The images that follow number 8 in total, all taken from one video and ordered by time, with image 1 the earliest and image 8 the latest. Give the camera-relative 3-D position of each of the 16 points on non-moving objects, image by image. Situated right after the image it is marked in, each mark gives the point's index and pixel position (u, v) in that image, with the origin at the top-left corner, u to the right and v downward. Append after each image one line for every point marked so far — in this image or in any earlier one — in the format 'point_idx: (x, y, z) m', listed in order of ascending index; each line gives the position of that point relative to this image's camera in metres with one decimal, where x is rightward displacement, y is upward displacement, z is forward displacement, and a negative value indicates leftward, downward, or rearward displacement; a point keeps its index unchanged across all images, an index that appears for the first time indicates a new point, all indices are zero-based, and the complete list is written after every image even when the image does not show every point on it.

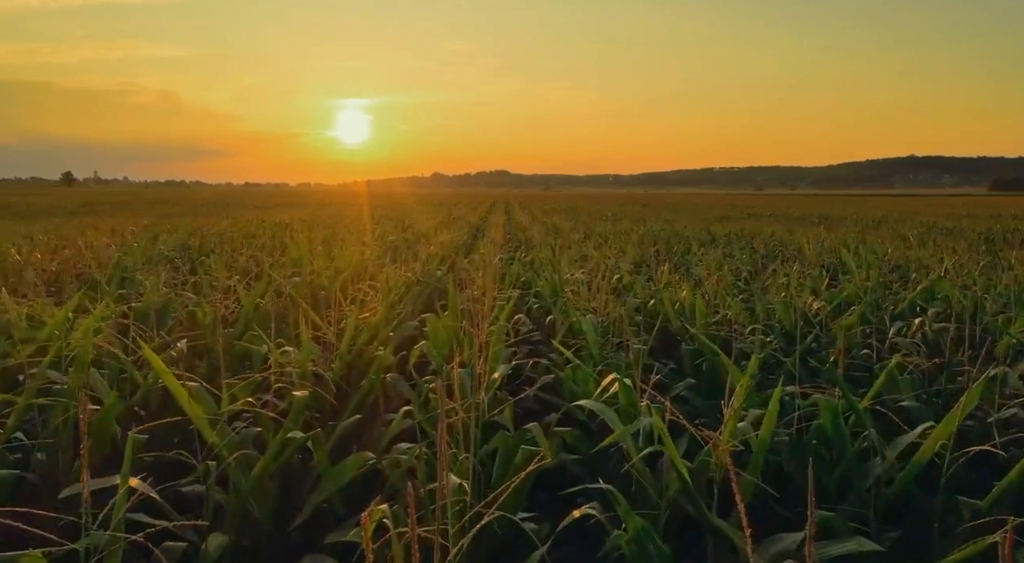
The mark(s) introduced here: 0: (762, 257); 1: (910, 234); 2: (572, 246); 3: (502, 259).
0: (+2.9, +0.2, +8.0) m
1: (+7.9, +1.0, +13.7) m
2: (+0.8, +0.4, +8.9) m
3: (-0.1, +0.2, +7.0) m
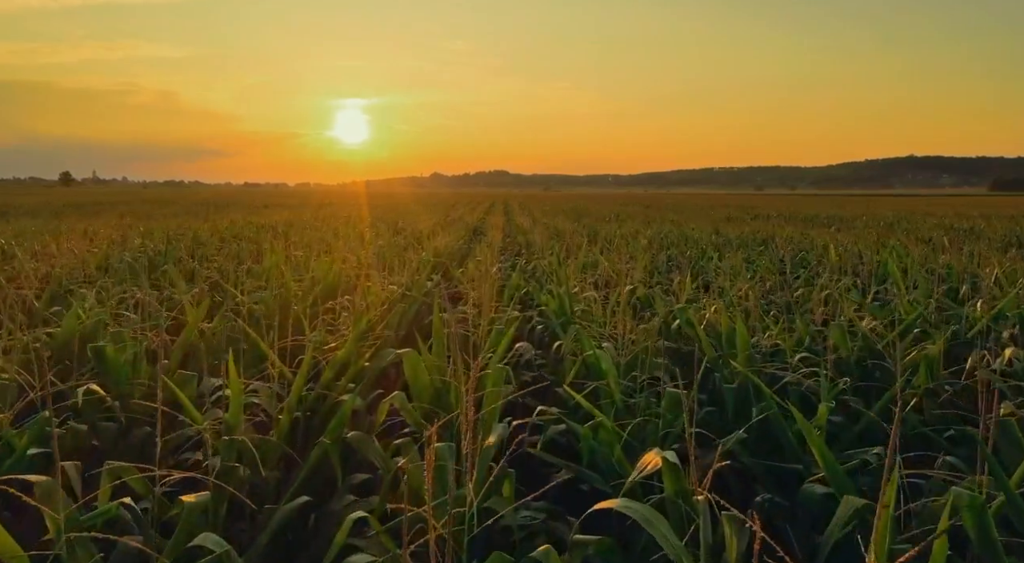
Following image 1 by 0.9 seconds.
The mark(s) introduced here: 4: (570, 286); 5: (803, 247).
0: (+2.9, +0.1, +7.3) m
1: (+7.9, +0.9, +13.0) m
2: (+0.8, +0.3, +8.2) m
3: (-0.1, +0.1, +6.3) m
4: (+0.4, 0.0, +4.5) m
5: (+4.4, +0.5, +10.2) m
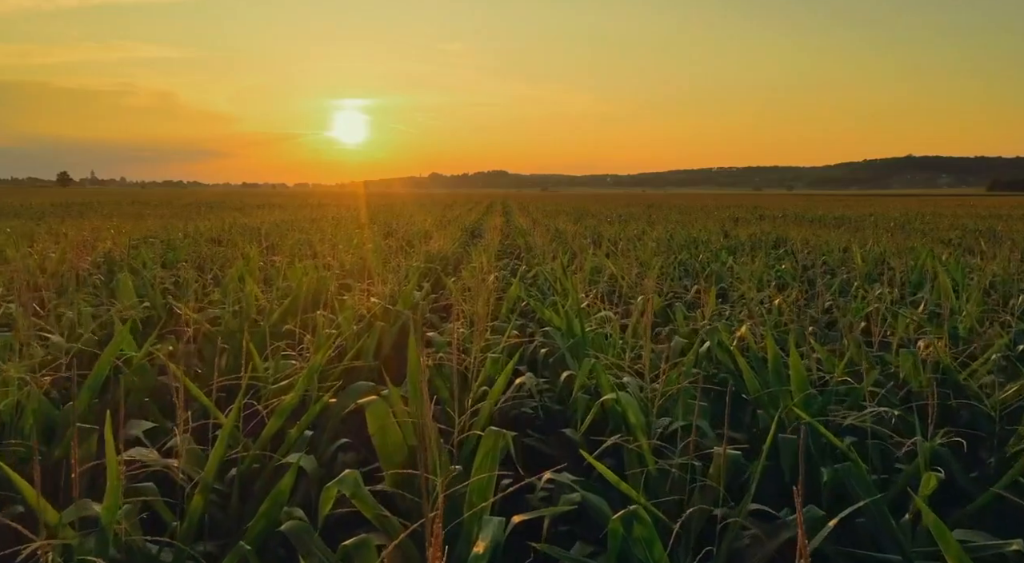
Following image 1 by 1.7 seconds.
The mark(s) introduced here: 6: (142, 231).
0: (+2.9, +0.1, +6.7) m
1: (+7.9, +0.8, +12.4) m
2: (+0.8, +0.3, +7.6) m
3: (-0.1, 0.0, +5.7) m
4: (+0.4, -0.1, +3.9) m
5: (+4.3, +0.5, +9.6) m
6: (-6.4, +0.9, +11.6) m
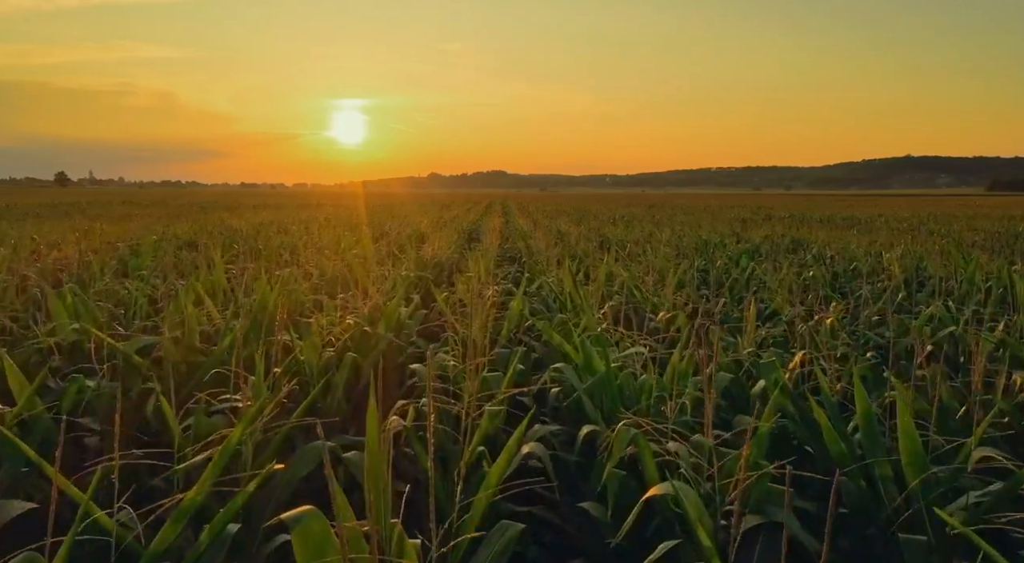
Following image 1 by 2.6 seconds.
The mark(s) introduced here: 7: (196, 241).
0: (+2.9, 0.0, +6.1) m
1: (+7.9, +0.7, +11.8) m
2: (+0.8, +0.2, +6.9) m
3: (-0.1, 0.0, +5.1) m
4: (+0.4, -0.2, +3.3) m
5: (+4.4, +0.4, +8.9) m
6: (-6.4, +0.8, +11.0) m
7: (-3.9, +0.5, +8.3) m
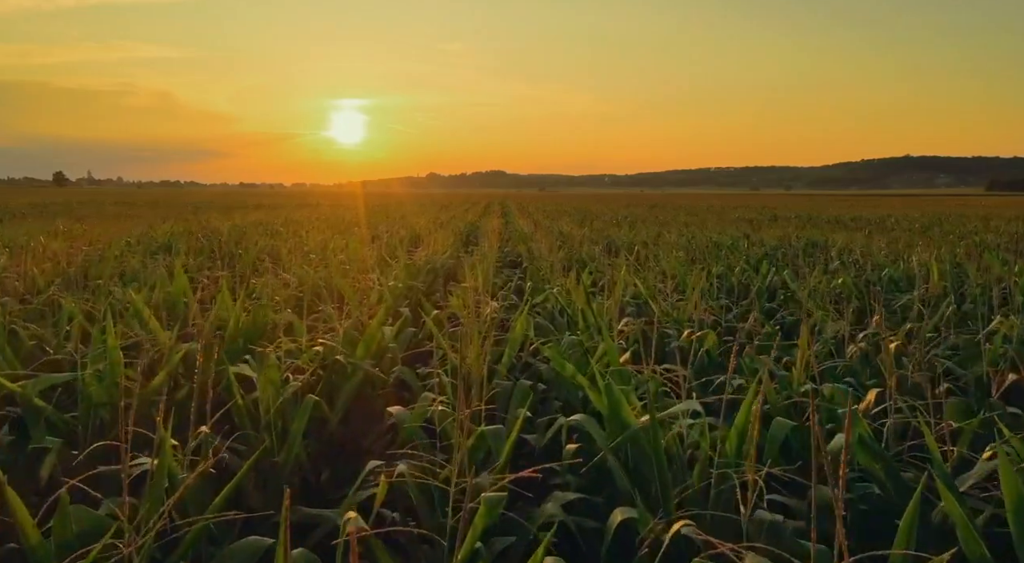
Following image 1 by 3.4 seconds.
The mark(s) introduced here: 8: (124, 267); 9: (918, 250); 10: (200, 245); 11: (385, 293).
0: (+3.0, -0.1, +5.5) m
1: (+7.9, +0.6, +11.2) m
2: (+0.8, +0.1, +6.4) m
3: (-0.1, -0.1, +4.5) m
4: (+0.4, -0.3, +2.7) m
5: (+4.4, +0.3, +8.3) m
6: (-6.4, +0.7, +10.4) m
7: (-3.9, +0.4, +7.7) m
8: (-3.1, +0.1, +5.2) m
9: (+6.0, +0.4, +9.7) m
10: (-3.4, +0.4, +7.3) m
11: (-0.8, -0.1, +4.4) m
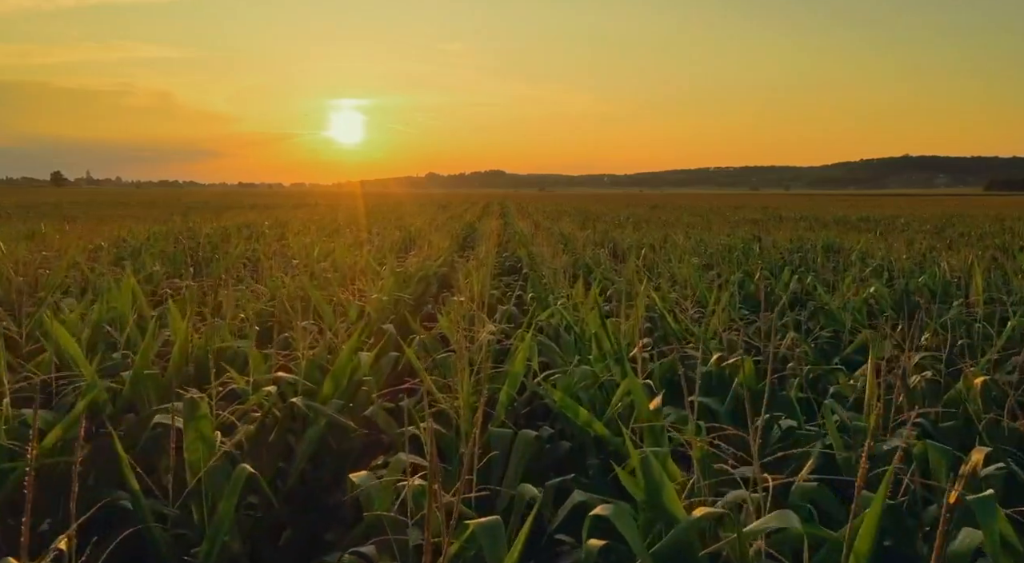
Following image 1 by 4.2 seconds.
0: (+3.0, -0.2, +4.9) m
1: (+7.9, +0.6, +10.6) m
2: (+0.8, 0.0, +5.8) m
3: (-0.1, -0.2, +3.9) m
4: (+0.4, -0.3, +2.1) m
5: (+4.4, +0.2, +7.8) m
6: (-6.4, +0.7, +9.8) m
7: (-3.9, +0.4, +7.2) m
8: (-3.1, 0.0, +4.7) m
9: (+6.0, +0.4, +9.1) m
10: (-3.4, +0.3, +6.8) m
11: (-0.8, -0.2, +3.8) m
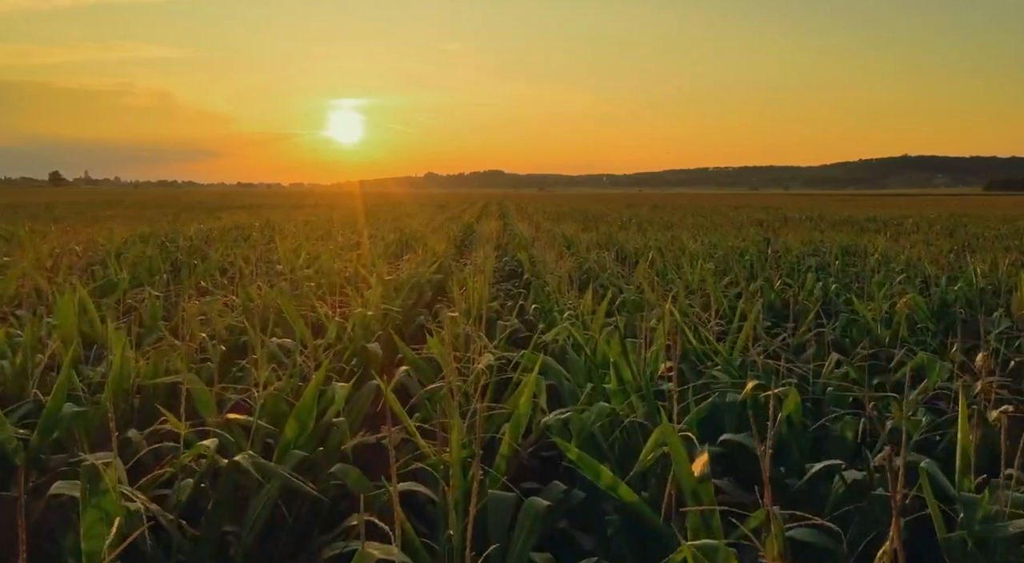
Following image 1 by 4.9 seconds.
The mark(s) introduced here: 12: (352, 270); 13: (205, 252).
0: (+3.0, -0.2, +4.5) m
1: (+7.9, +0.5, +10.2) m
2: (+0.8, 0.0, +5.3) m
3: (0.0, -0.3, +3.5) m
4: (+0.4, -0.4, +1.7) m
5: (+4.4, +0.1, +7.3) m
6: (-6.4, +0.6, +9.3) m
7: (-3.9, +0.3, +6.7) m
8: (-3.1, 0.0, +4.2) m
9: (+6.0, +0.3, +8.6) m
10: (-3.4, +0.3, +6.3) m
11: (-0.8, -0.2, +3.3) m
12: (-1.3, +0.1, +5.4) m
13: (-3.2, +0.3, +6.8) m
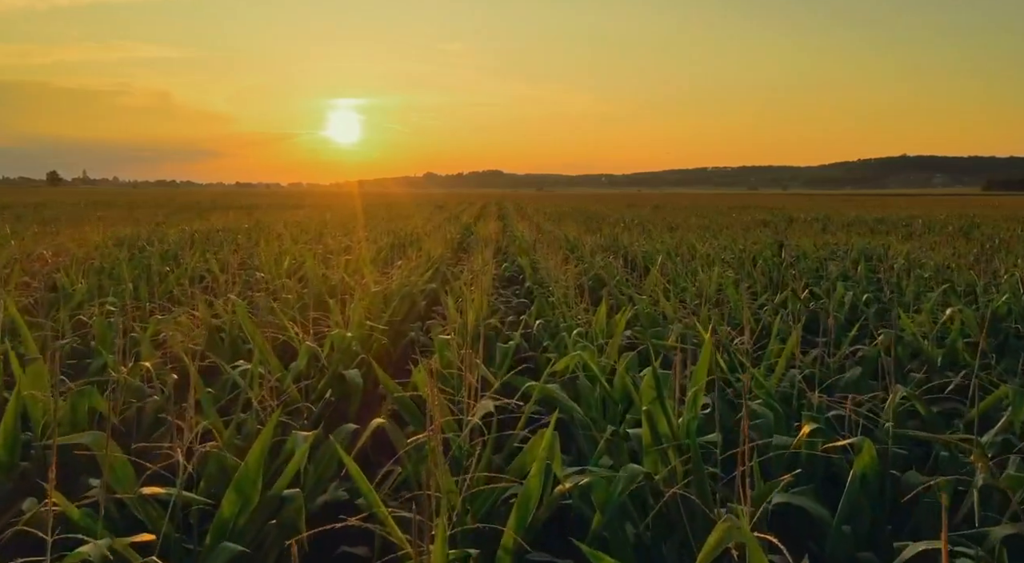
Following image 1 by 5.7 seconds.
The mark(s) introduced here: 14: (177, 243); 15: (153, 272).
0: (+3.0, -0.3, +3.9) m
1: (+7.9, +0.4, +9.7) m
2: (+0.9, -0.1, +4.8) m
3: (0.0, -0.3, +2.9) m
4: (+0.4, -0.5, +1.1) m
5: (+4.4, +0.1, +6.8) m
6: (-6.3, +0.5, +8.8) m
7: (-3.9, +0.2, +6.2) m
8: (-3.1, -0.1, +3.7) m
9: (+6.0, +0.2, +8.1) m
10: (-3.4, +0.2, +5.8) m
11: (-0.8, -0.3, +2.8) m
12: (-1.3, 0.0, +4.9) m
13: (-3.2, +0.2, +6.3) m
14: (-3.9, +0.4, +7.5) m
15: (-2.8, +0.1, +5.0) m
